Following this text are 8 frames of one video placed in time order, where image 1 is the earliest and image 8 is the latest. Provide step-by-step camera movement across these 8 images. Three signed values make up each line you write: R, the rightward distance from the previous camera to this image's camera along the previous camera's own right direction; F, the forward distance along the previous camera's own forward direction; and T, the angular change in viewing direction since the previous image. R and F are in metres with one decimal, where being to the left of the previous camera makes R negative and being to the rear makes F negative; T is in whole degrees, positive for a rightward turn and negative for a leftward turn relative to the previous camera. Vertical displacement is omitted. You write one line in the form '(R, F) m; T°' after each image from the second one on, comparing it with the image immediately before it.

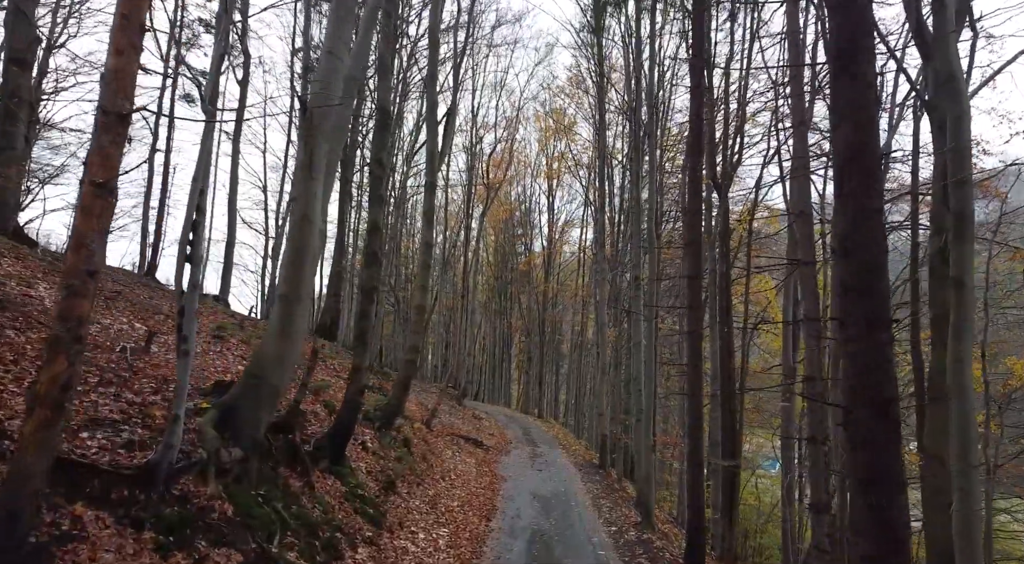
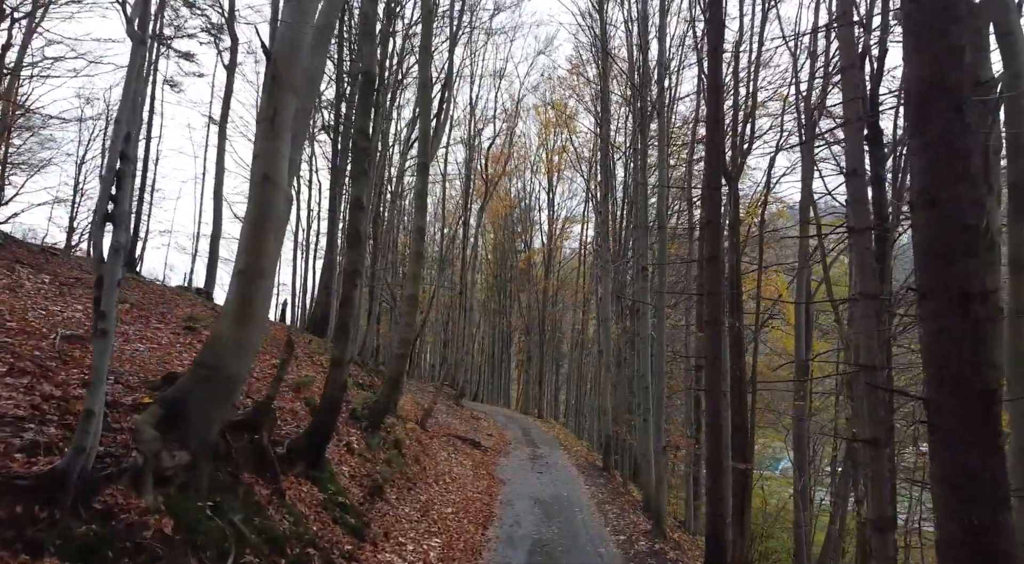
(0.0, +1.0) m; 0°
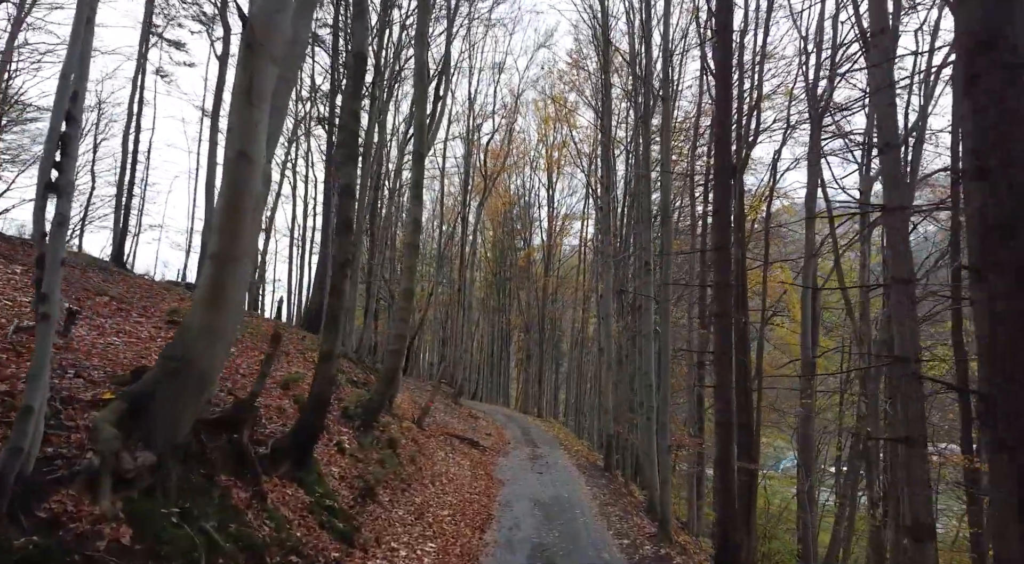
(0.0, +0.5) m; 0°
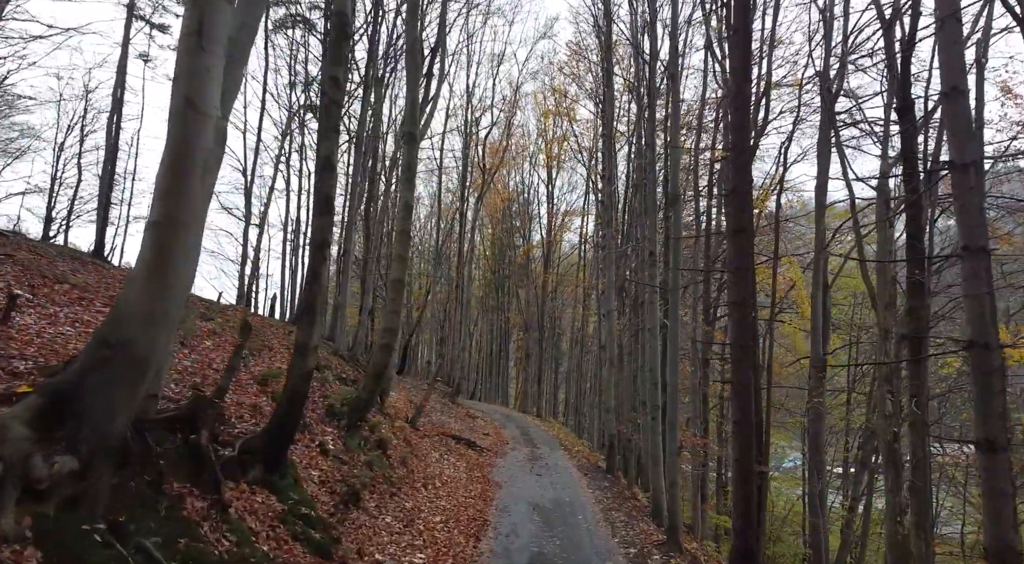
(0.0, +0.8) m; 0°
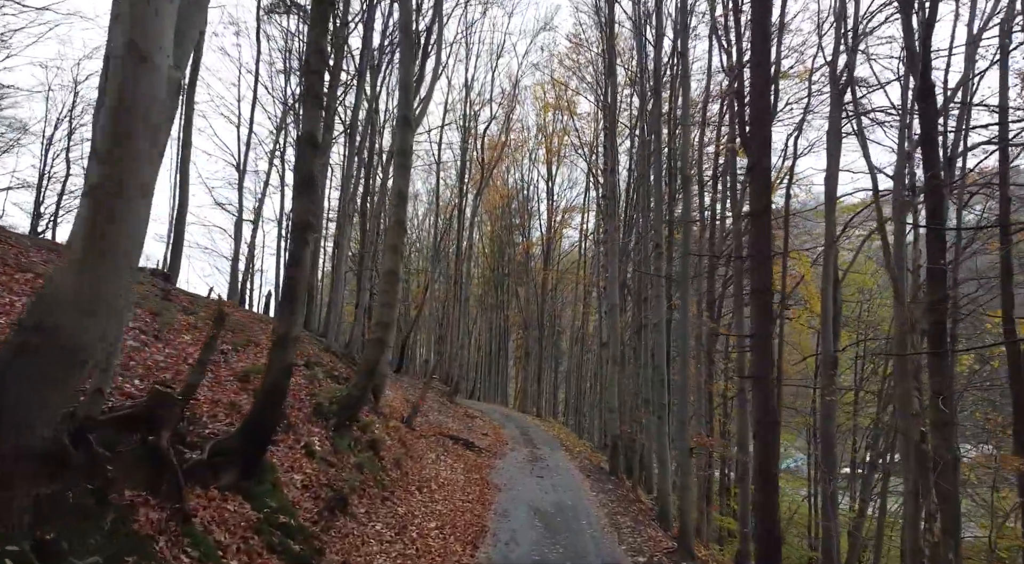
(0.0, +0.7) m; 0°
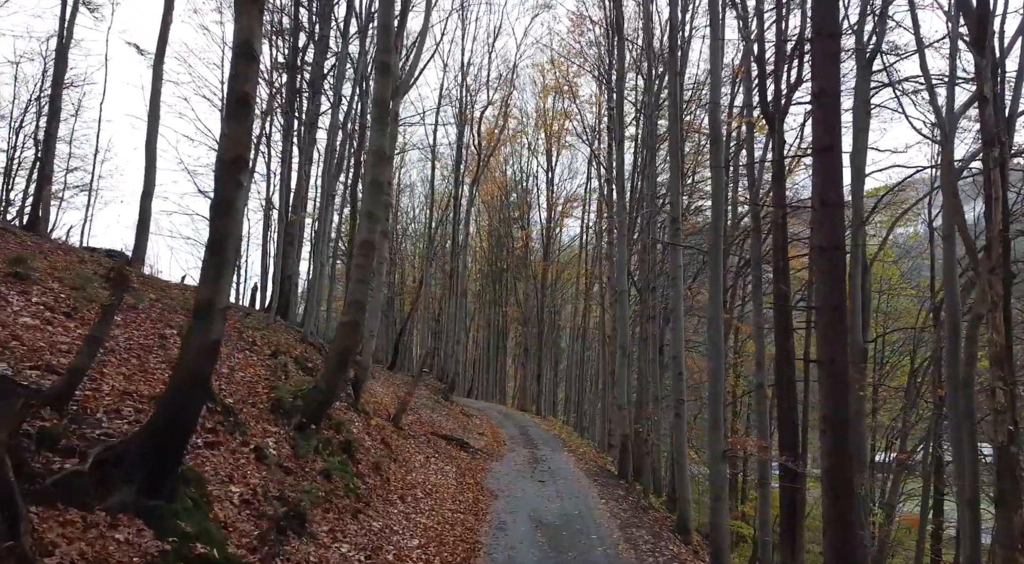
(0.0, +1.7) m; 0°
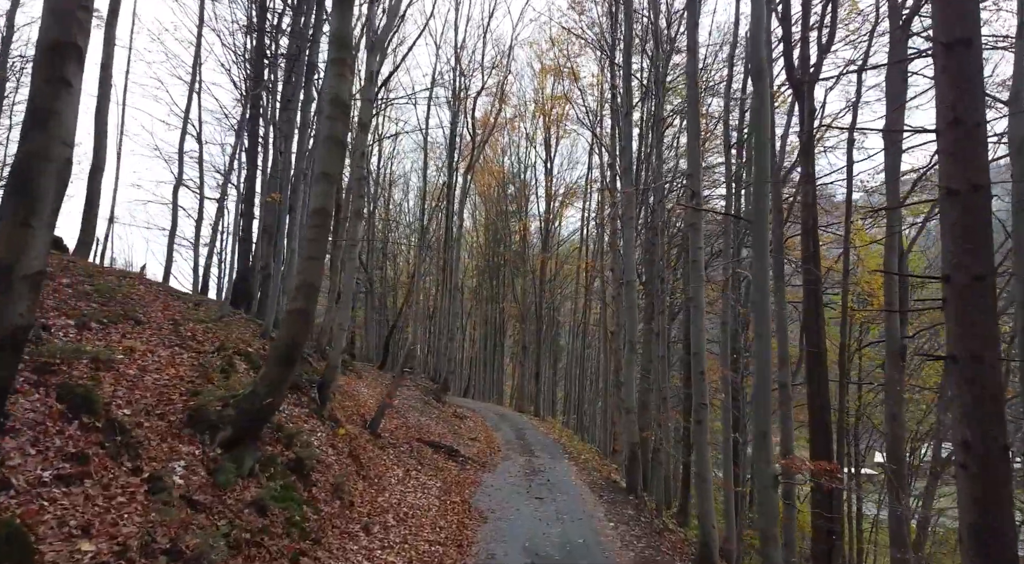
(+0.1, +1.9) m; 0°
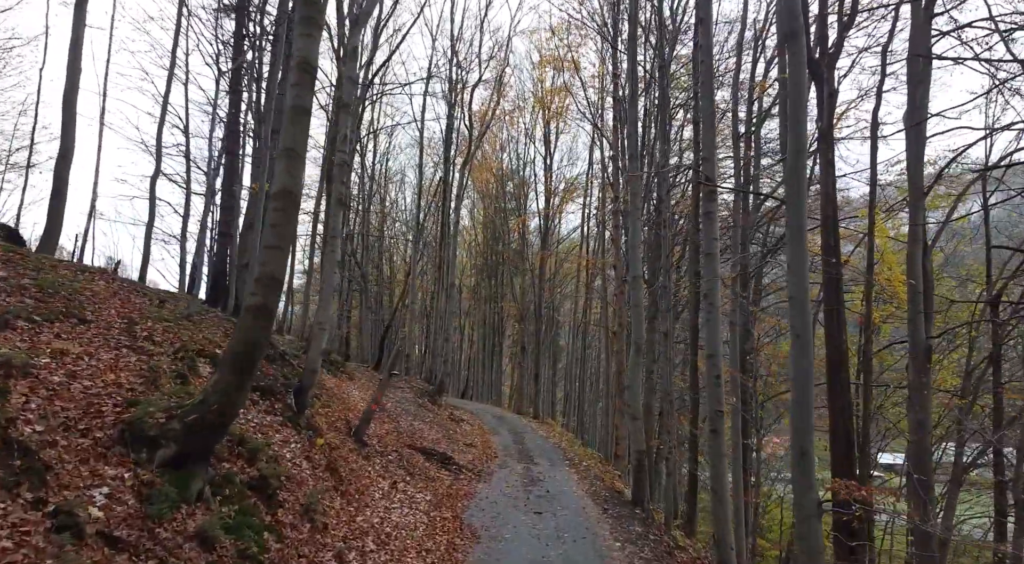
(0.0, +1.0) m; 0°
